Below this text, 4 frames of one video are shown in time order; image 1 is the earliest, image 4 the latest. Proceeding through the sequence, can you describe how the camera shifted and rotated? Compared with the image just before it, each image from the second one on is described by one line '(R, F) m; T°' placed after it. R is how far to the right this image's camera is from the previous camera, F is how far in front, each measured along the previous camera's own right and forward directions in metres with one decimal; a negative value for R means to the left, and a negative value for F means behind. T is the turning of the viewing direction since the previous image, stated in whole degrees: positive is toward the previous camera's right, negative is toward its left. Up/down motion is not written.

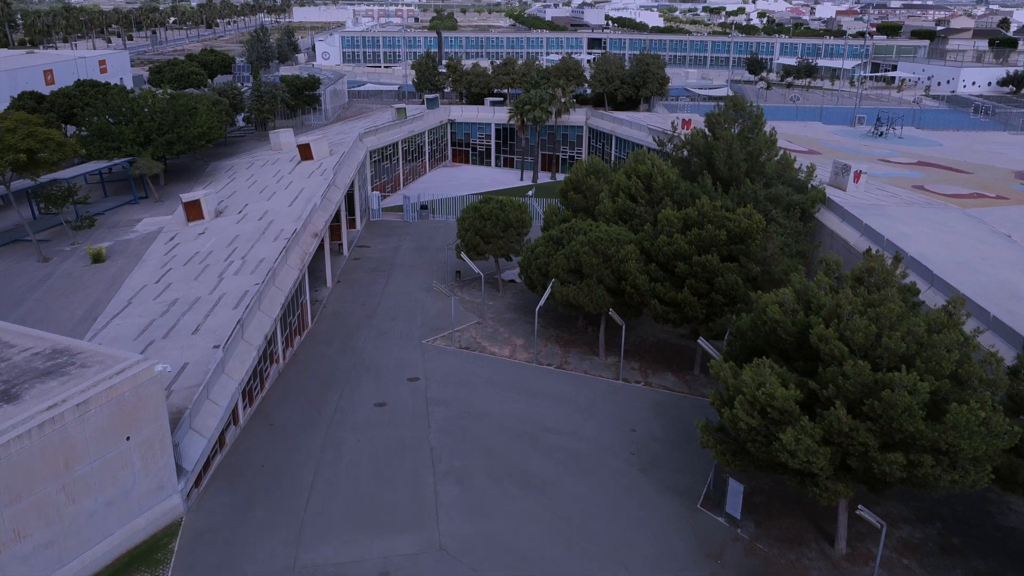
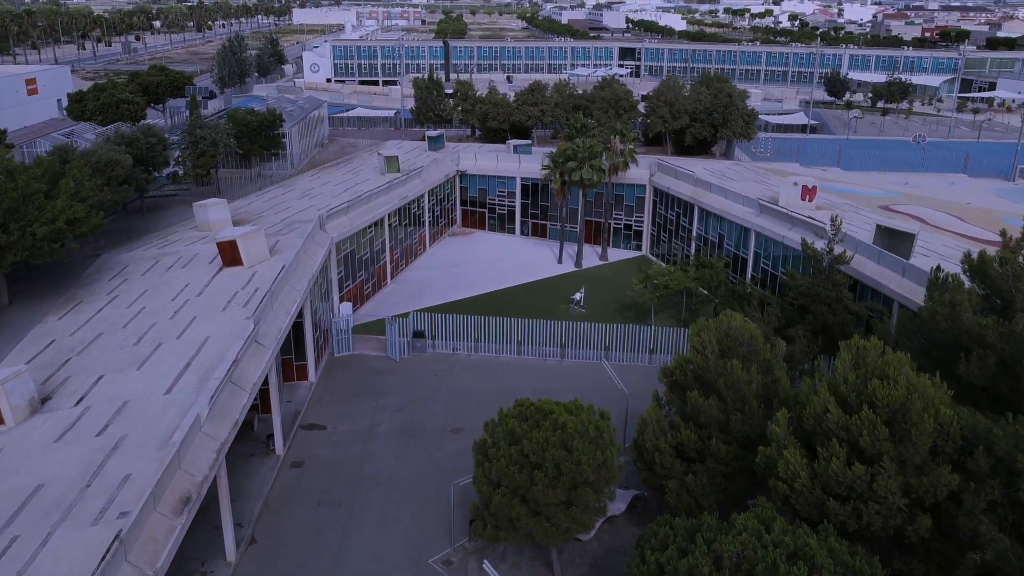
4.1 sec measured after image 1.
(-1.4, +17.4) m; -1°
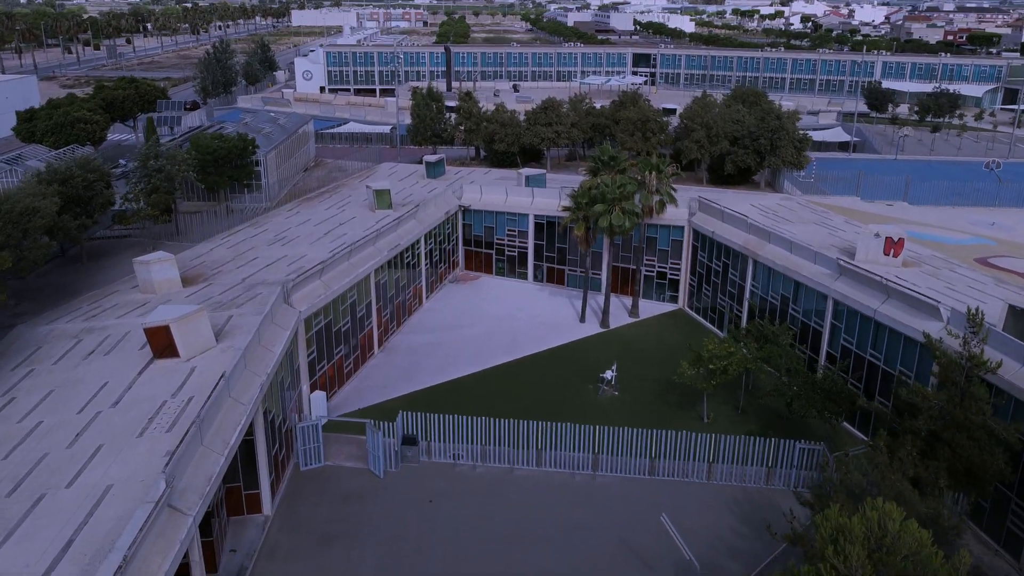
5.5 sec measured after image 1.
(-0.5, +7.0) m; 0°
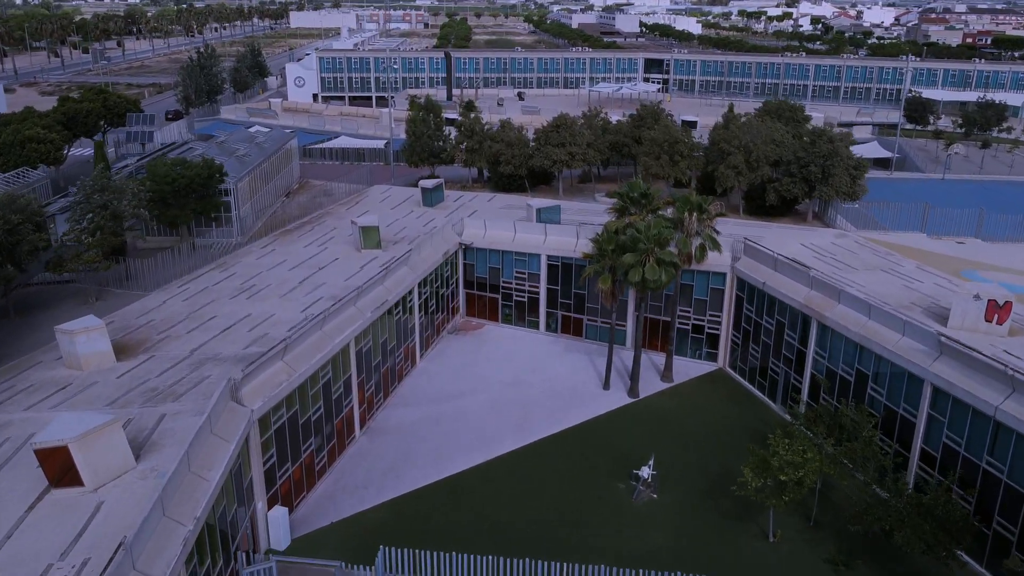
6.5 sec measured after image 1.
(-0.3, +5.7) m; 0°
